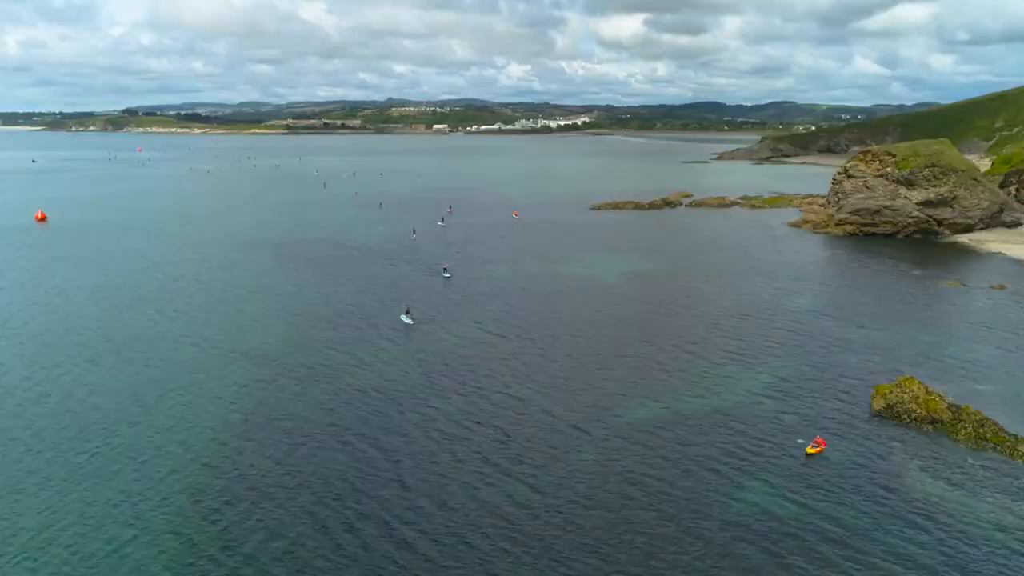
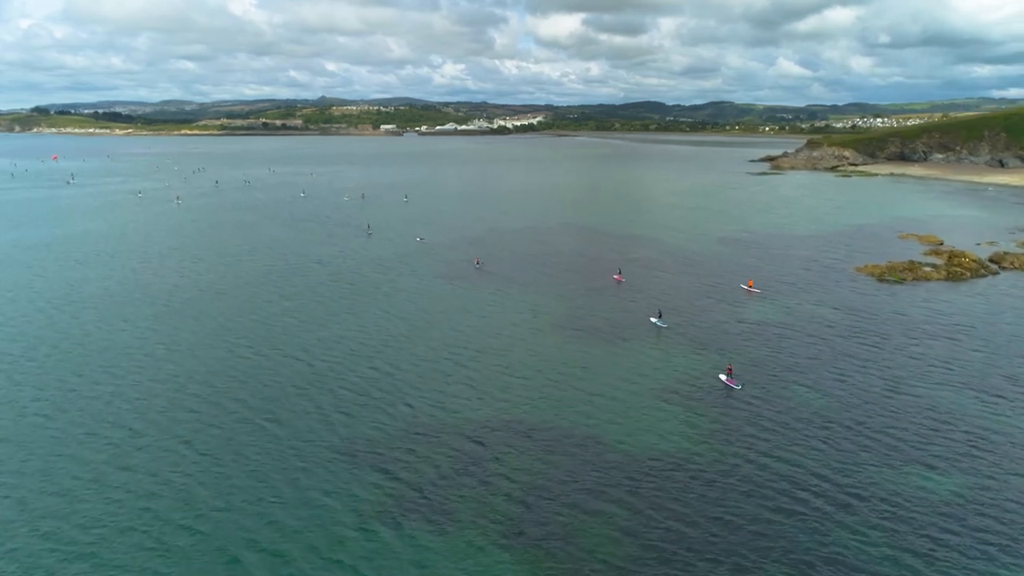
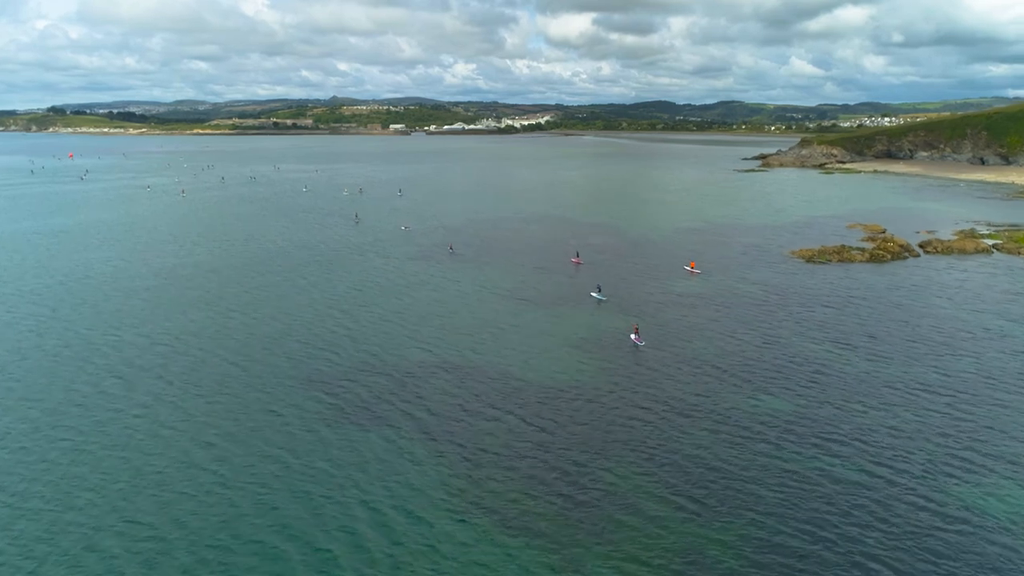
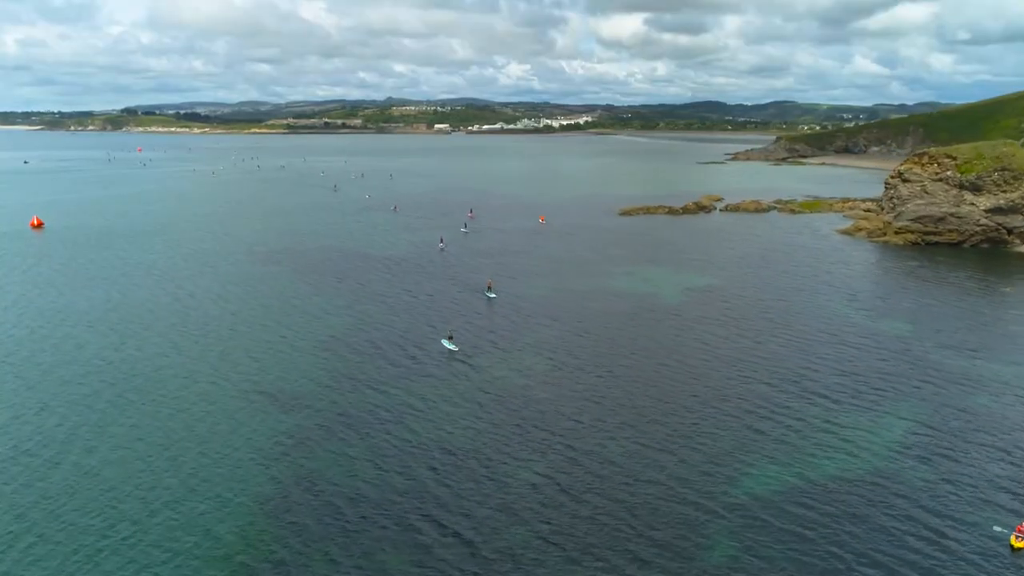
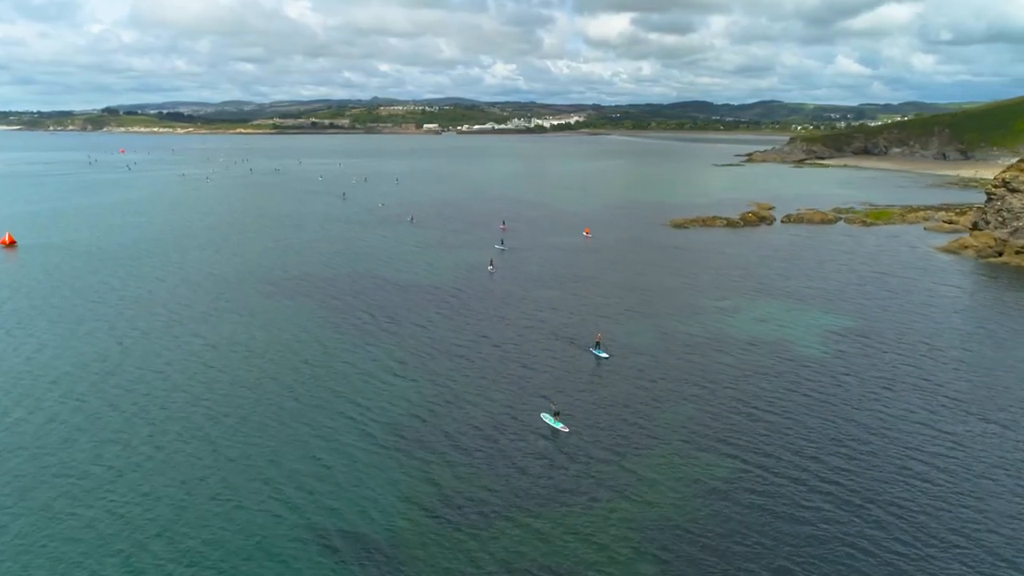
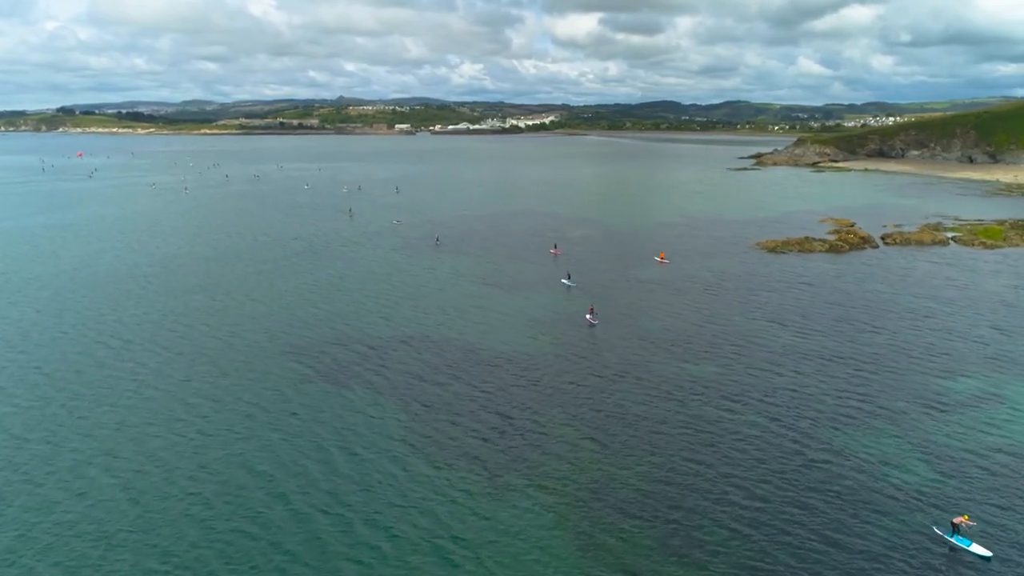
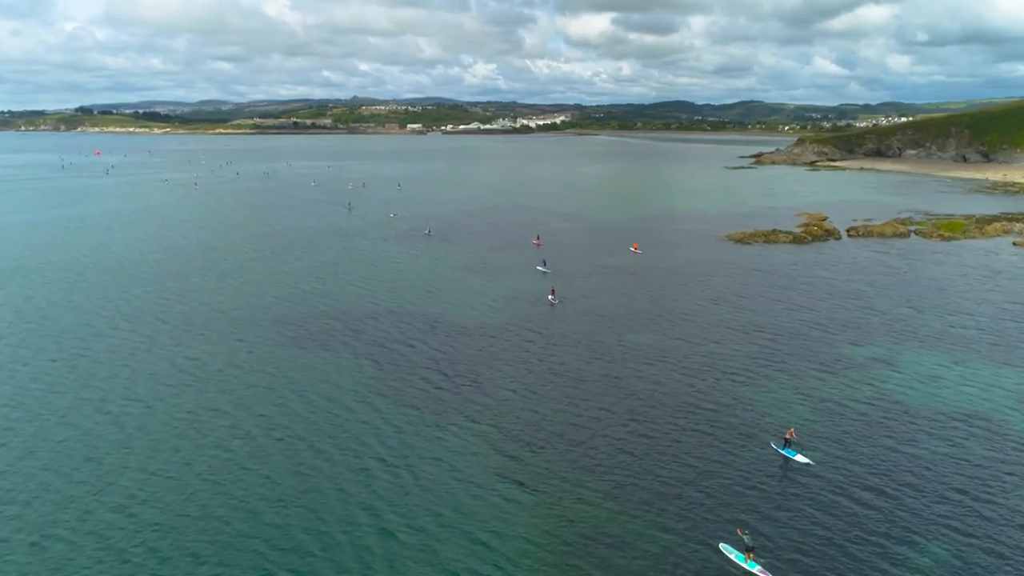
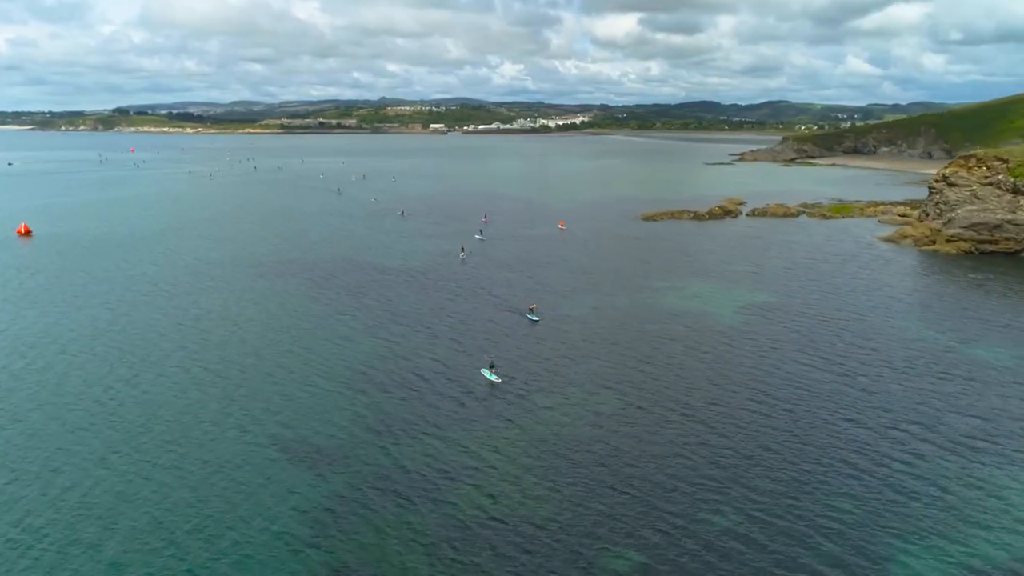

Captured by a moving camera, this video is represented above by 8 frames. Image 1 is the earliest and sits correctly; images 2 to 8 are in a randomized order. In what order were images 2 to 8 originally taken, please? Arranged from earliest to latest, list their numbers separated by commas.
4, 8, 5, 7, 6, 3, 2
